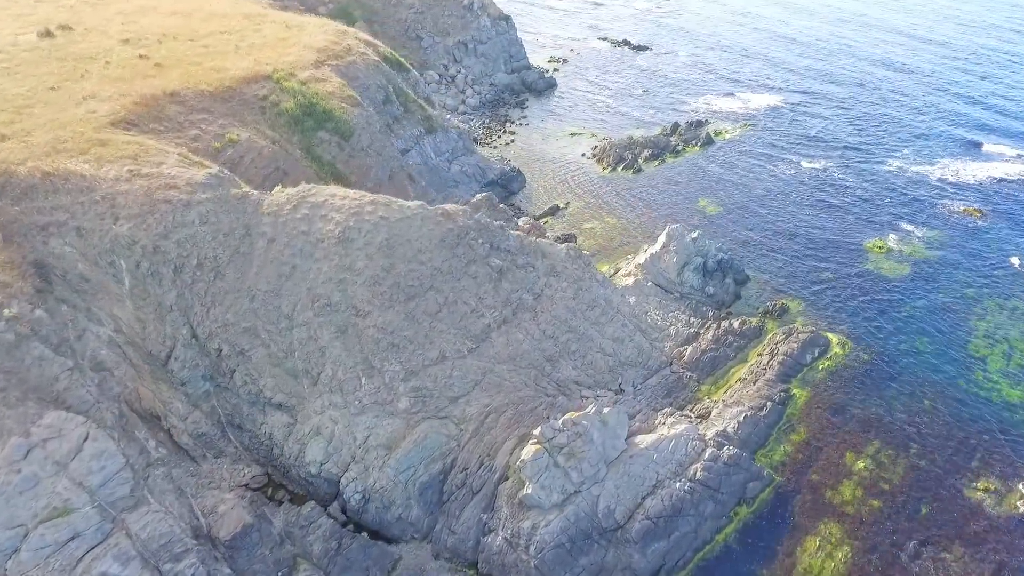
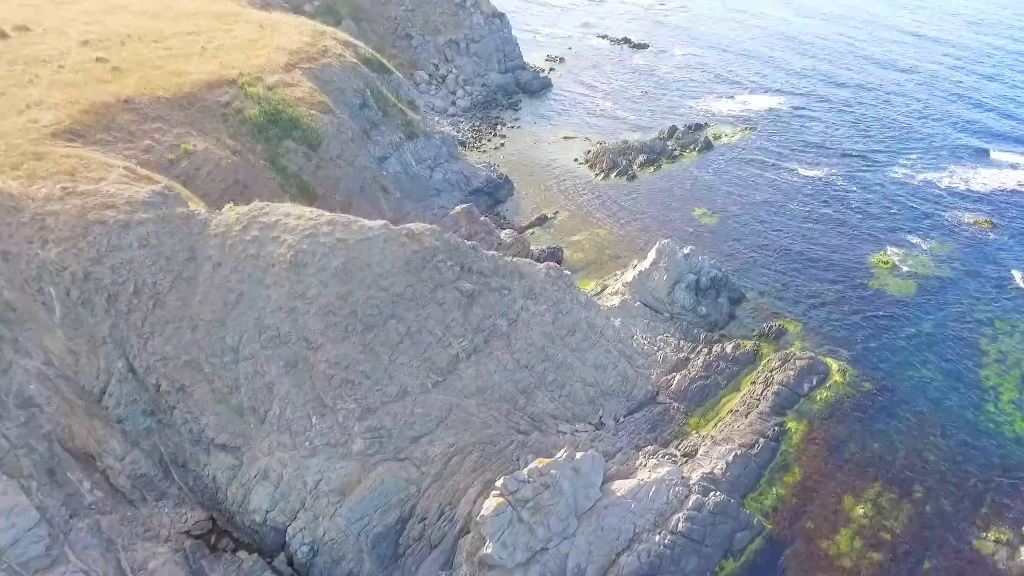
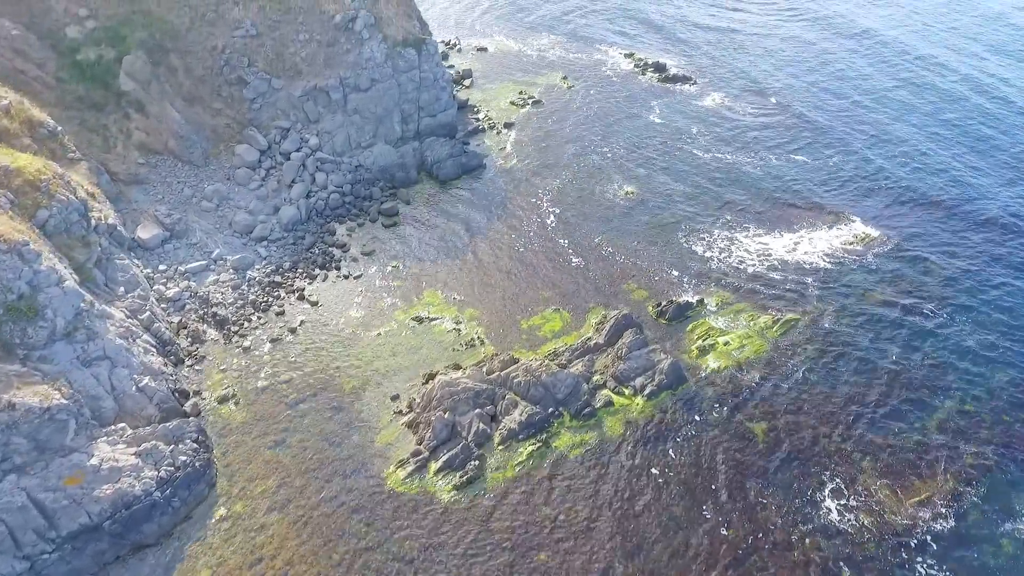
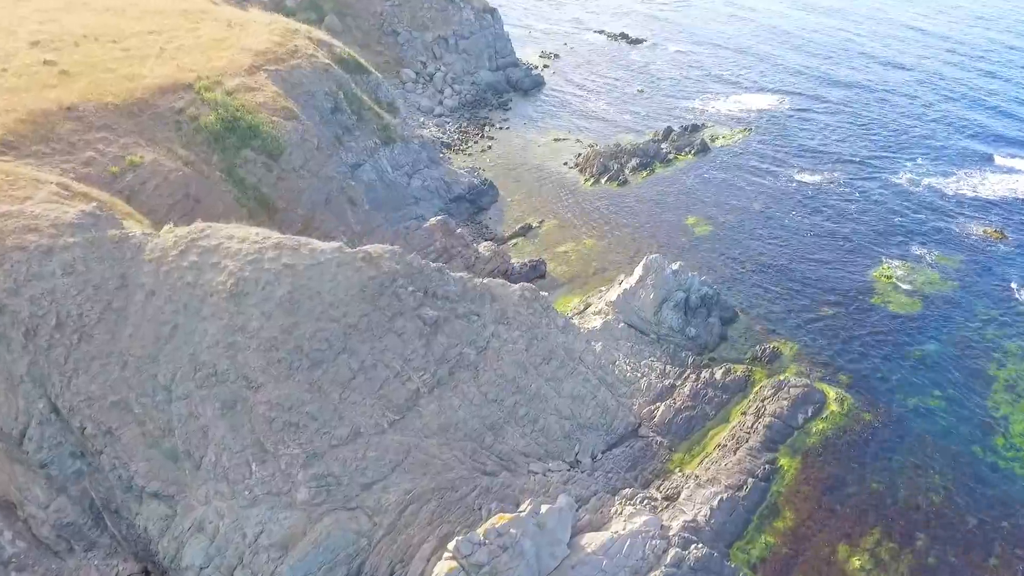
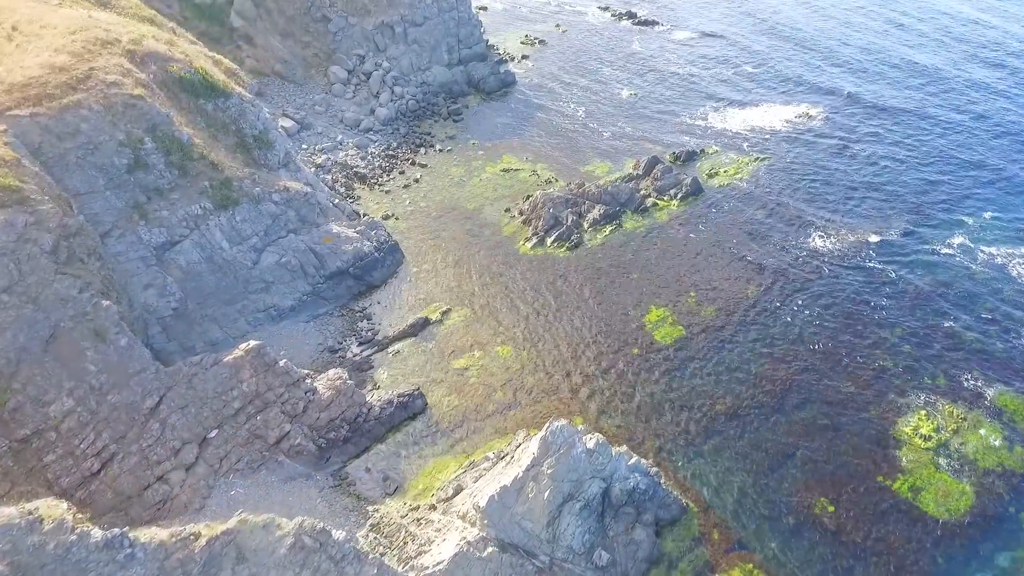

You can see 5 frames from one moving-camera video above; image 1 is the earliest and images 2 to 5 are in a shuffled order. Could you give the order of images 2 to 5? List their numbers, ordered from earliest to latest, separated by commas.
2, 4, 5, 3
